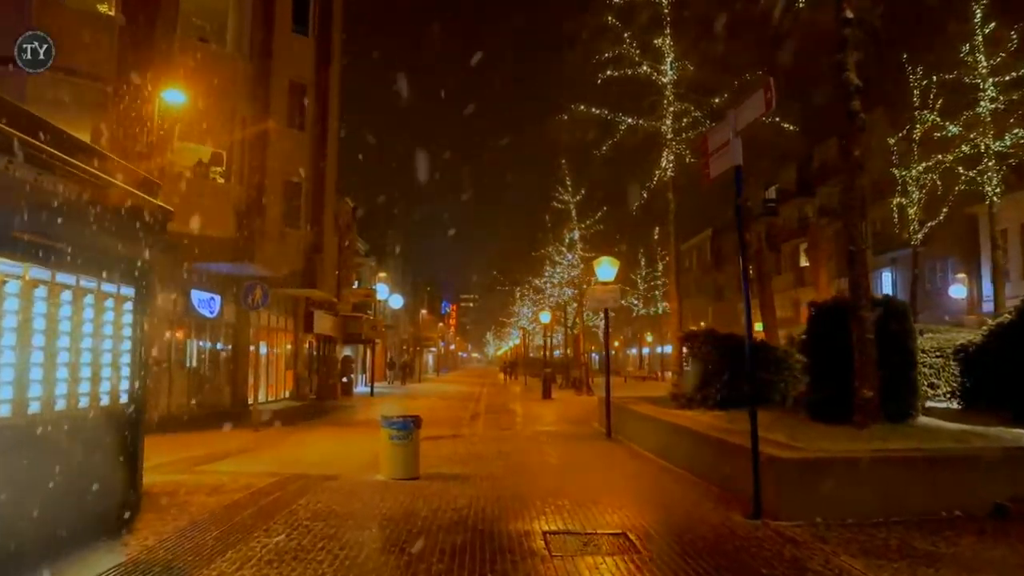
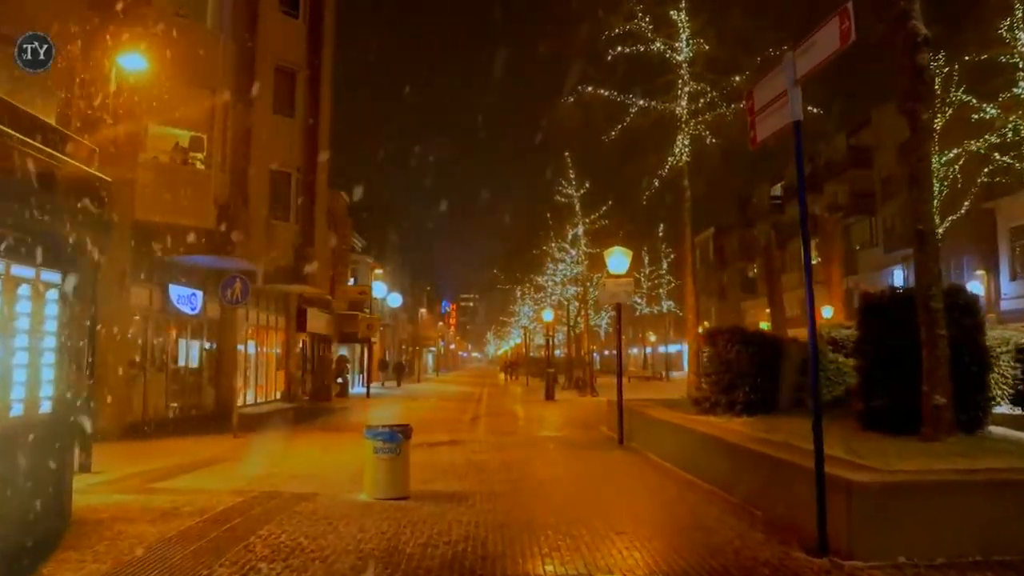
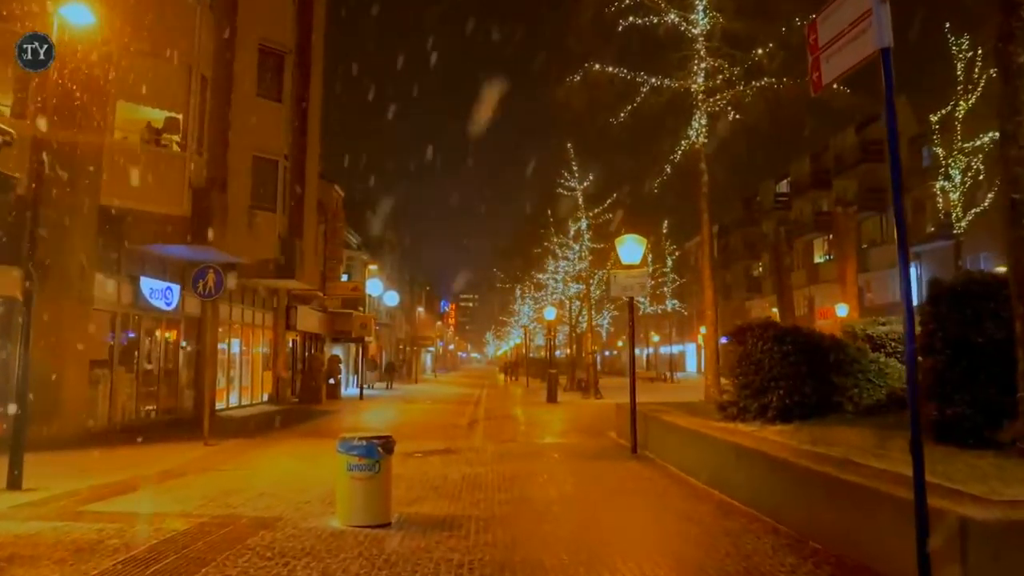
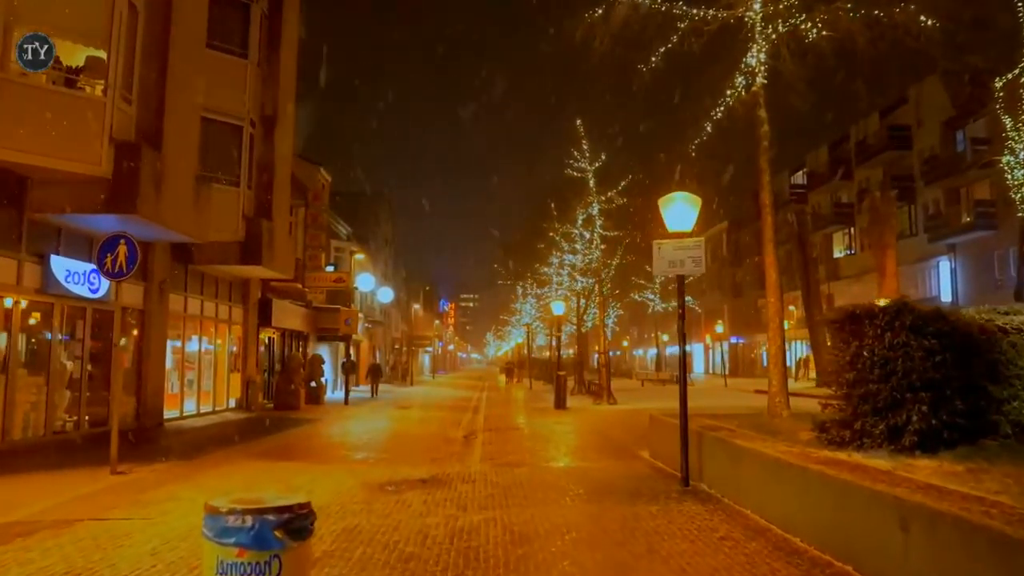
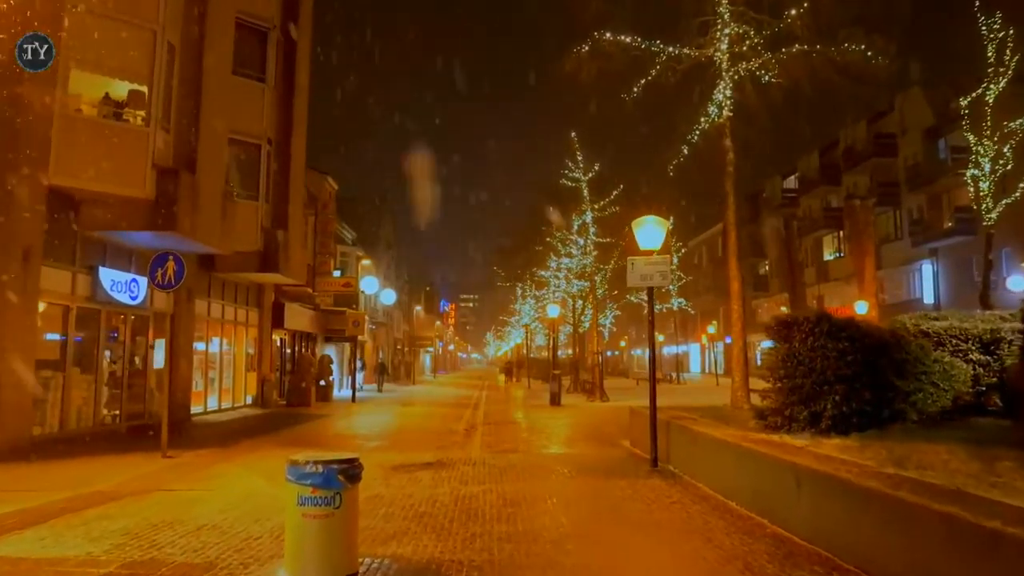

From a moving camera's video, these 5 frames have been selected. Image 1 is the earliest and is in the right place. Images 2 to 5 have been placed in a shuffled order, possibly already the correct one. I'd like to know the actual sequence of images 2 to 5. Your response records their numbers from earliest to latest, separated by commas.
2, 3, 5, 4
